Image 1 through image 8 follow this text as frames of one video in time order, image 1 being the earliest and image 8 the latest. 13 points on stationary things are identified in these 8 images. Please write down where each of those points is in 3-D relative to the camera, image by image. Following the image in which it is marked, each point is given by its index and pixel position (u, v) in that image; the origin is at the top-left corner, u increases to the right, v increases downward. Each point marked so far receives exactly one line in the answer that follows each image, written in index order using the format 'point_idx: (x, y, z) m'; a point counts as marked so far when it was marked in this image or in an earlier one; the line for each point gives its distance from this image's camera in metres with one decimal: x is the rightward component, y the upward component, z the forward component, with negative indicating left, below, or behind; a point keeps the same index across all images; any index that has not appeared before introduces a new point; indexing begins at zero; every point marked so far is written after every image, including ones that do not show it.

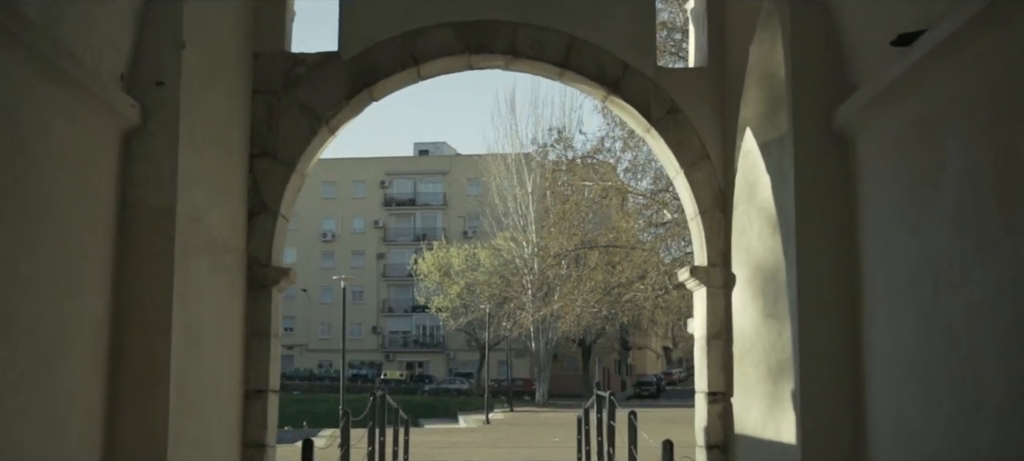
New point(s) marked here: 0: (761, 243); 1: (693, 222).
0: (+1.5, -0.1, +7.4) m
1: (+1.2, +0.1, +8.0) m
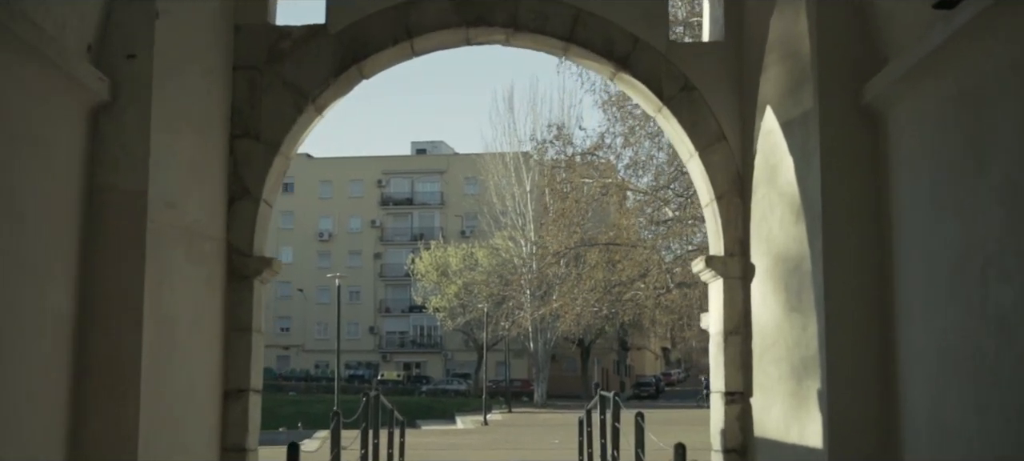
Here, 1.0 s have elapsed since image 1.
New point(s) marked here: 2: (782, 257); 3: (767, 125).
0: (+1.5, 0.0, +6.8) m
1: (+1.2, +0.1, +7.5) m
2: (+1.5, -0.1, +6.8) m
3: (+1.5, +0.6, +7.1) m
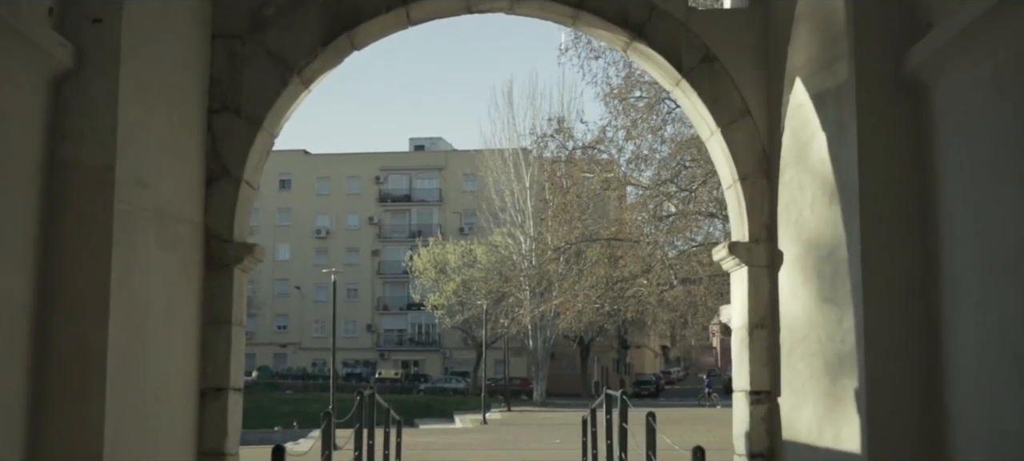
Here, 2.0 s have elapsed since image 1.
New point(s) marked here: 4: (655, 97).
0: (+1.5, +0.1, +6.2) m
1: (+1.2, +0.2, +6.8) m
2: (+1.5, -0.1, +6.2) m
3: (+1.5, +0.7, +6.5) m
4: (+2.2, +2.0, +19.6) m
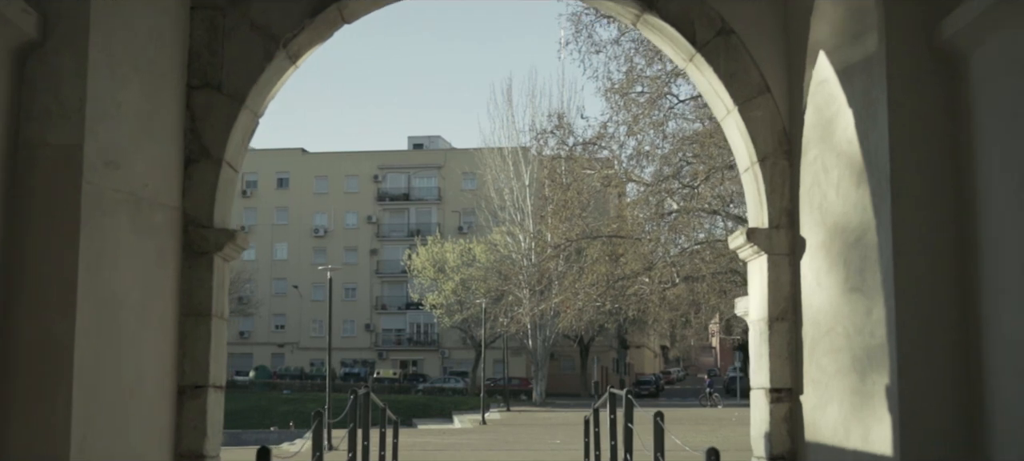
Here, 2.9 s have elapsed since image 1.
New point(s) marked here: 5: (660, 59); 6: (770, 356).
0: (+1.5, +0.2, +5.8) m
1: (+1.2, +0.3, +6.4) m
2: (+1.5, 0.0, +5.8) m
3: (+1.5, +0.8, +6.0) m
4: (+2.2, +2.1, +19.2) m
5: (+2.3, +2.6, +19.4) m
6: (+1.3, -0.6, +6.1) m
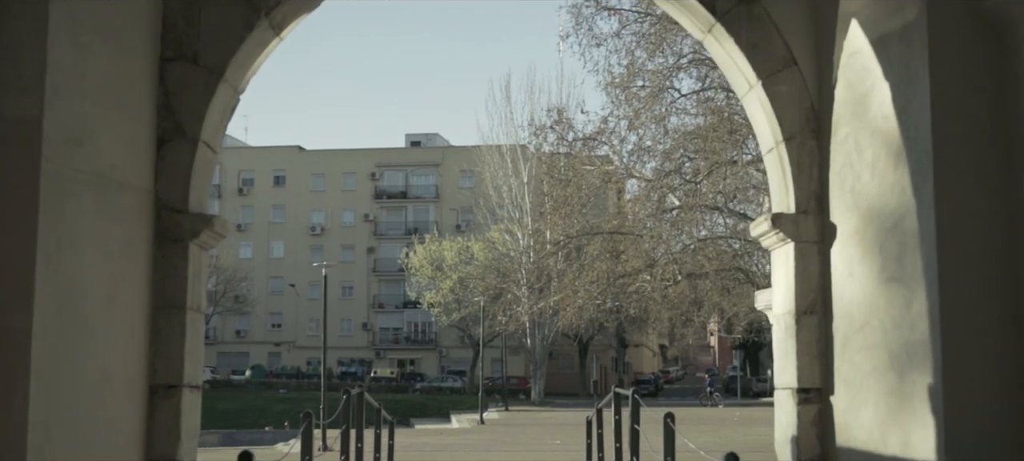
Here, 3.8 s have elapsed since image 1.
0: (+1.5, +0.2, +5.3) m
1: (+1.2, +0.4, +5.9) m
2: (+1.5, +0.1, +5.3) m
3: (+1.5, +0.8, +5.5) m
4: (+2.2, +2.1, +18.7) m
5: (+2.2, +2.7, +18.8) m
6: (+1.3, -0.6, +5.6) m
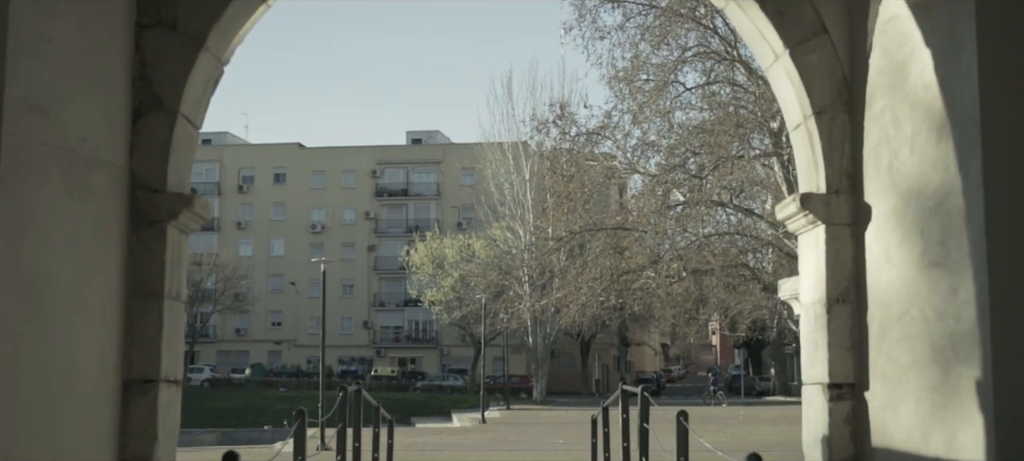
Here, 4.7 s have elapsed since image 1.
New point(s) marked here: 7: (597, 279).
0: (+1.6, +0.3, +4.8) m
1: (+1.2, +0.4, +5.4) m
2: (+1.6, +0.2, +4.8) m
3: (+1.5, +0.9, +5.1) m
4: (+2.2, +2.2, +18.2) m
5: (+2.3, +2.7, +18.4) m
6: (+1.3, -0.5, +5.2) m
7: (+1.3, -0.7, +19.3) m
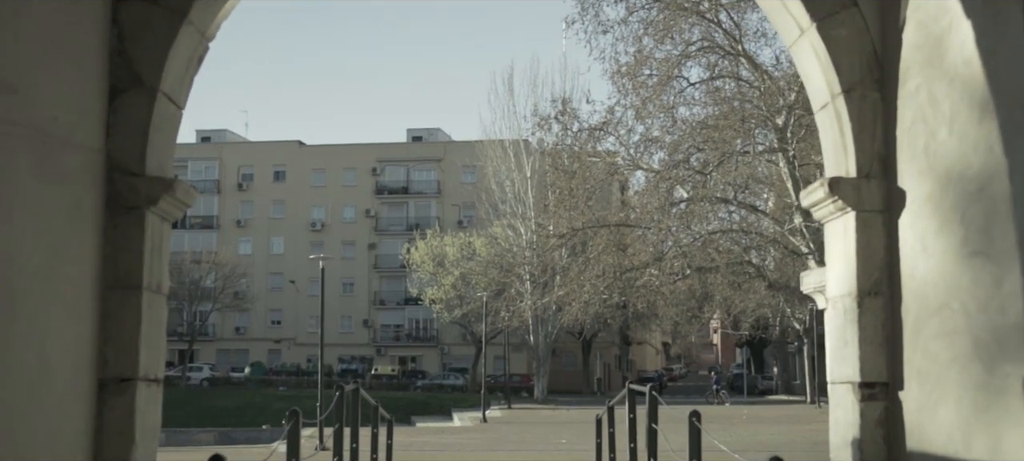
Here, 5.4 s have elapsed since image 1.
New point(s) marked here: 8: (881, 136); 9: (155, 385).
0: (+1.6, +0.3, +4.4) m
1: (+1.3, +0.5, +5.1) m
2: (+1.6, +0.2, +4.4) m
3: (+1.6, +0.9, +4.7) m
4: (+2.3, +2.3, +17.9) m
5: (+2.3, +2.8, +18.0) m
6: (+1.3, -0.4, +4.8) m
7: (+1.4, -0.7, +18.9) m
8: (+1.4, +0.4, +4.9) m
9: (-1.4, -0.6, +5.0) m
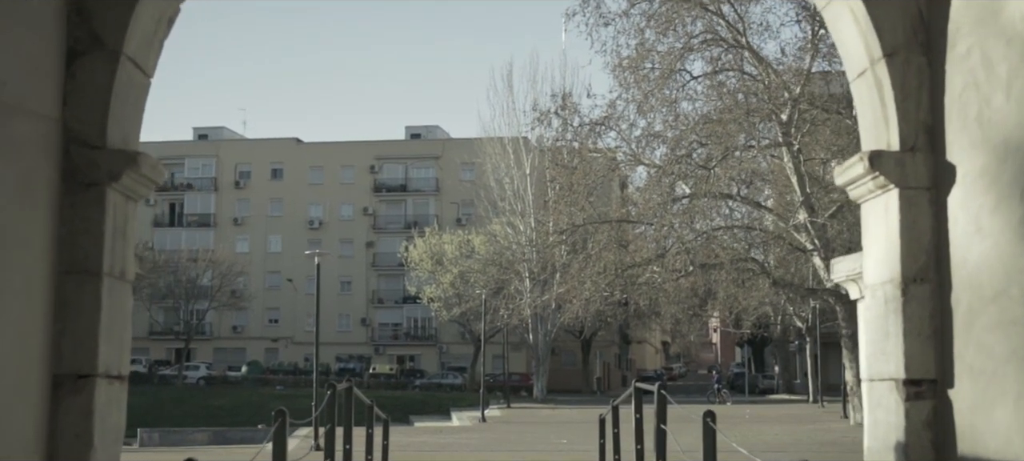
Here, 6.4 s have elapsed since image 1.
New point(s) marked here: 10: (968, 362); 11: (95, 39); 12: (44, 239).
0: (+1.6, +0.4, +4.0) m
1: (+1.3, +0.5, +4.6) m
2: (+1.6, +0.3, +4.0) m
3: (+1.6, +1.0, +4.2) m
4: (+2.3, +2.4, +17.4) m
5: (+2.3, +2.9, +17.5) m
6: (+1.3, -0.4, +4.3) m
7: (+1.4, -0.6, +18.5) m
8: (+1.5, +0.4, +4.4) m
9: (-1.4, -0.6, +4.5) m
10: (+1.5, -0.4, +4.1) m
11: (-1.5, +0.7, +4.4) m
12: (-1.6, 0.0, +4.2) m
